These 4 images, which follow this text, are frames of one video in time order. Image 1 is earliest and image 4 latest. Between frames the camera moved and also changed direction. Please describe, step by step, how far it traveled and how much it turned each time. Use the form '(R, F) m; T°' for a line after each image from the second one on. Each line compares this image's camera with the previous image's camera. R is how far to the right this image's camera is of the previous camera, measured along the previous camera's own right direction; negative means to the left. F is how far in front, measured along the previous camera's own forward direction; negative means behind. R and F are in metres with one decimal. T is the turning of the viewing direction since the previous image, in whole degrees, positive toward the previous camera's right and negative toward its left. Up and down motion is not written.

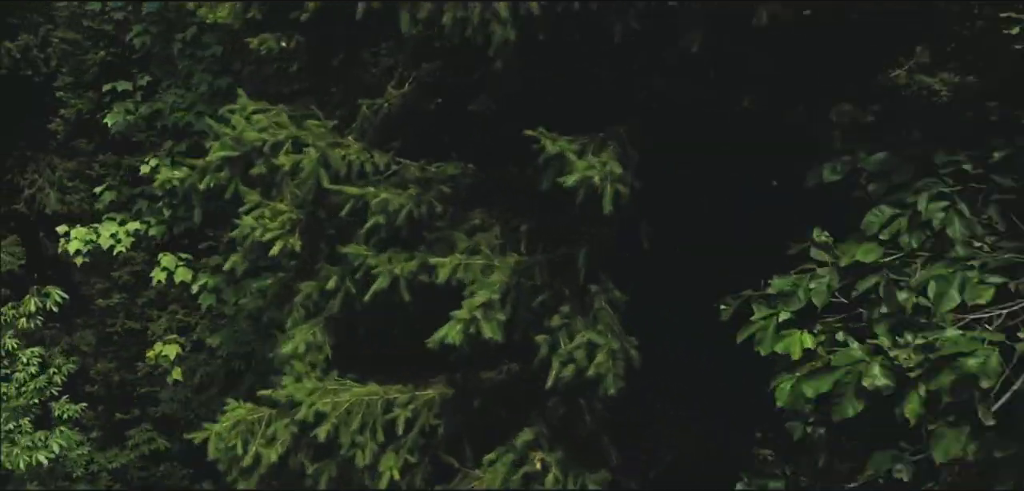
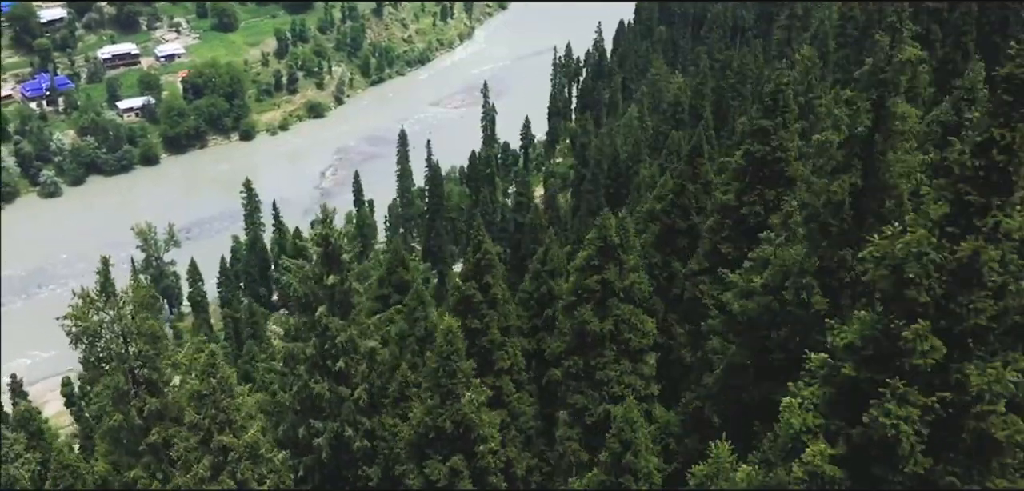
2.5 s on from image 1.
(-7.8, +6.8) m; -26°
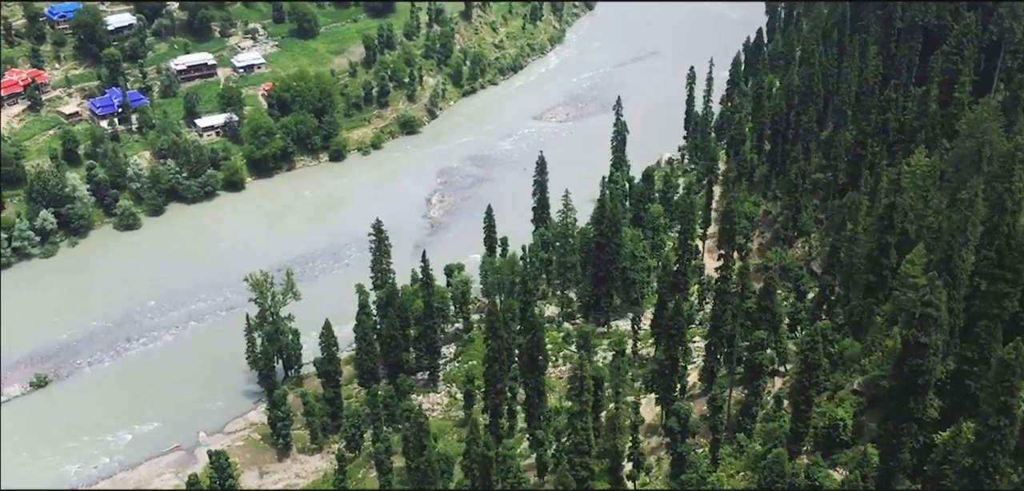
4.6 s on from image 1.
(-9.0, +9.2) m; -1°
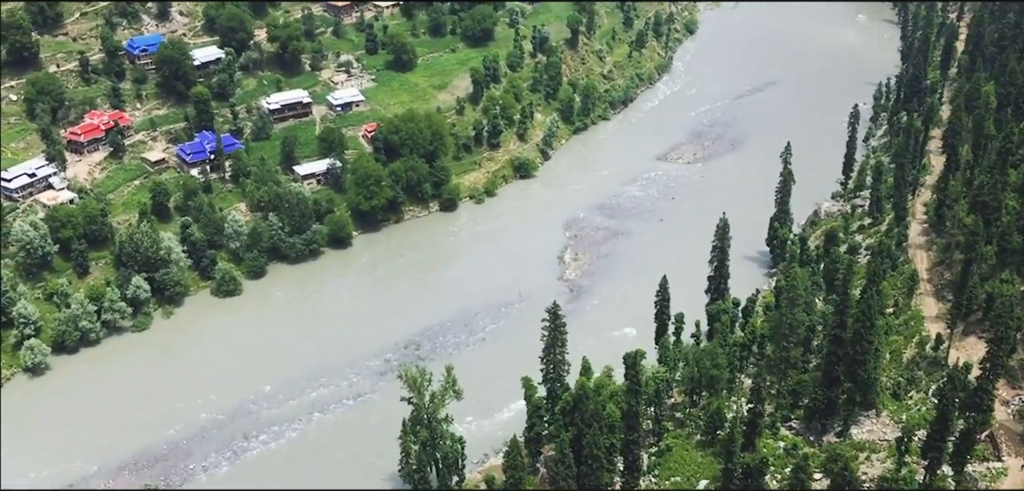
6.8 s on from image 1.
(-8.7, +8.7) m; -1°
